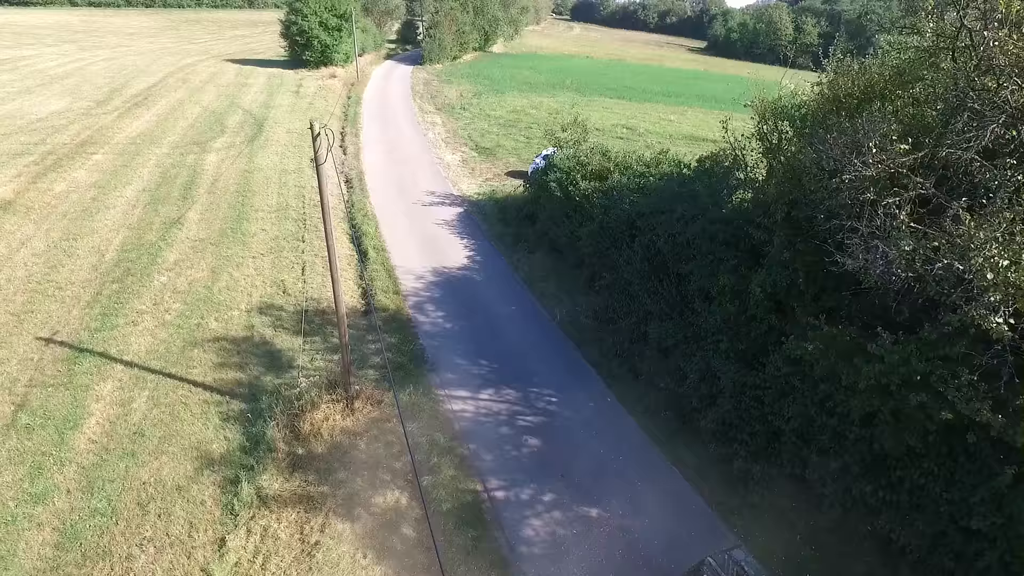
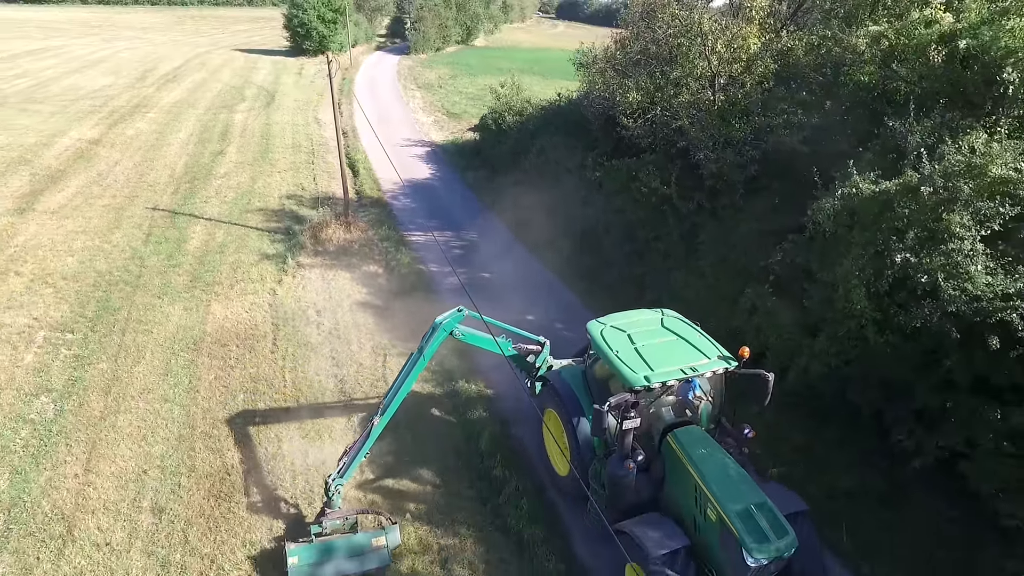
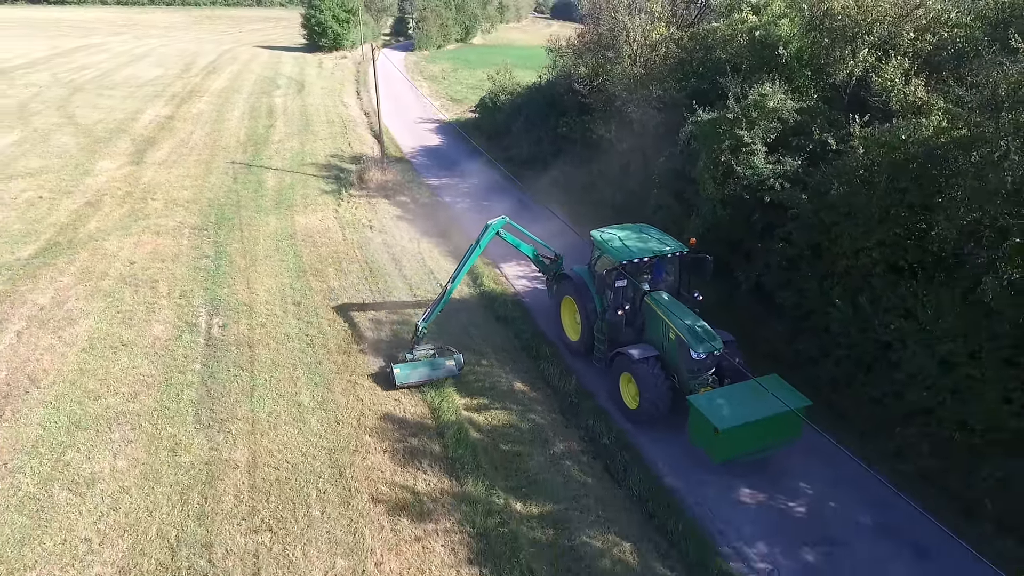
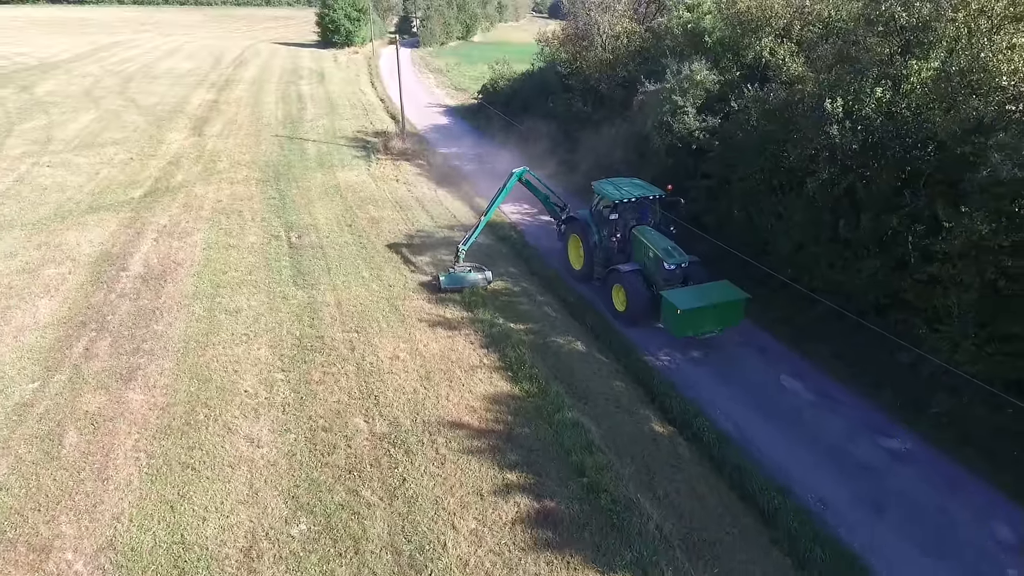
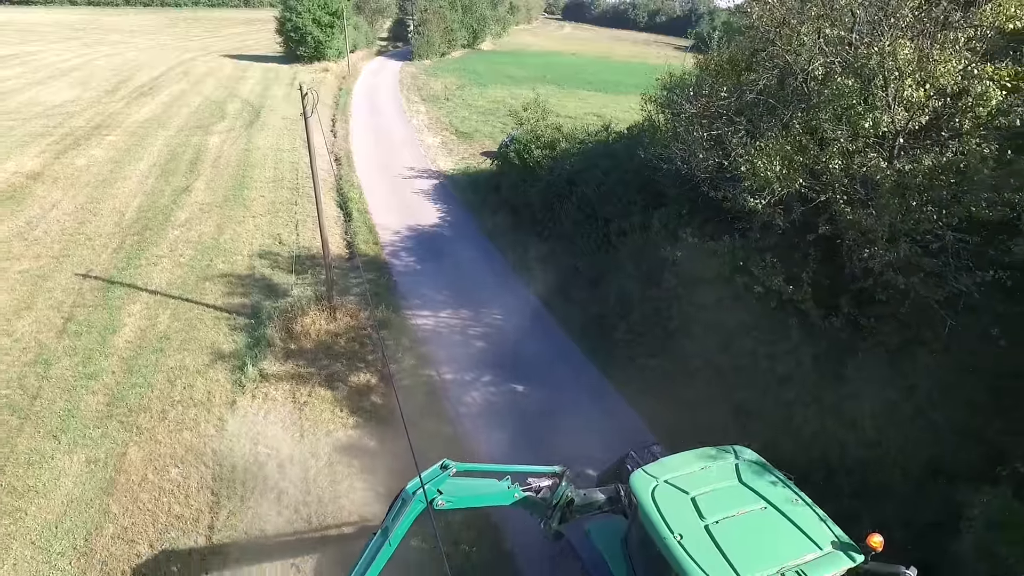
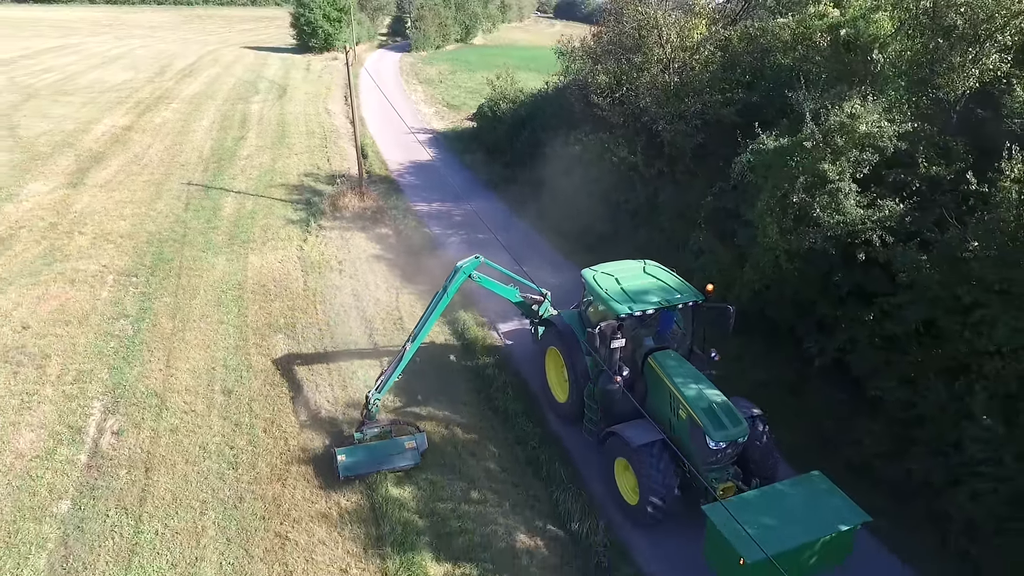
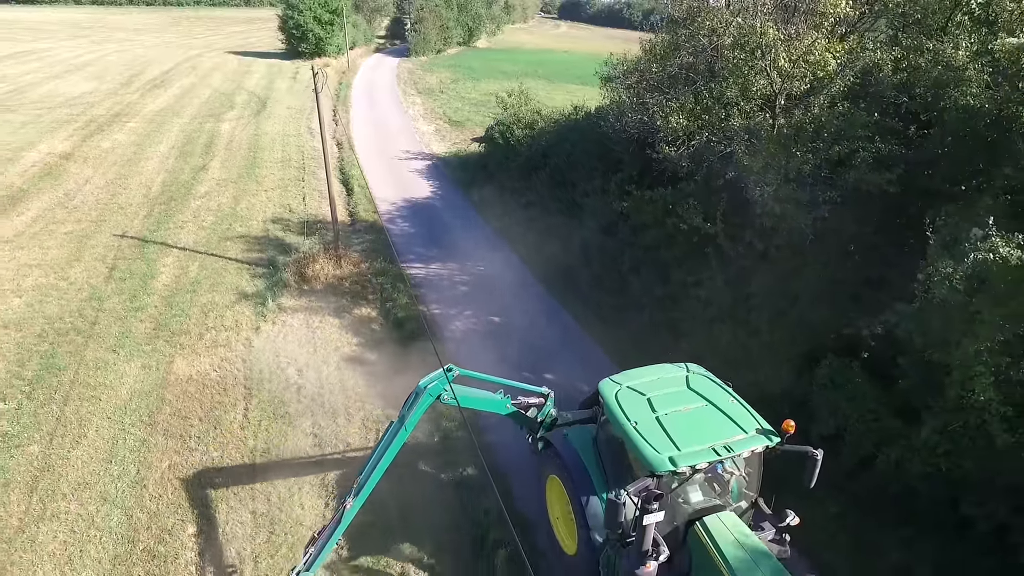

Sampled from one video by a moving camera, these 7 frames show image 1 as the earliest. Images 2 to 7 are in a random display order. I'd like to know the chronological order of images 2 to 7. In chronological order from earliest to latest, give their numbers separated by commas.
5, 7, 2, 6, 3, 4
